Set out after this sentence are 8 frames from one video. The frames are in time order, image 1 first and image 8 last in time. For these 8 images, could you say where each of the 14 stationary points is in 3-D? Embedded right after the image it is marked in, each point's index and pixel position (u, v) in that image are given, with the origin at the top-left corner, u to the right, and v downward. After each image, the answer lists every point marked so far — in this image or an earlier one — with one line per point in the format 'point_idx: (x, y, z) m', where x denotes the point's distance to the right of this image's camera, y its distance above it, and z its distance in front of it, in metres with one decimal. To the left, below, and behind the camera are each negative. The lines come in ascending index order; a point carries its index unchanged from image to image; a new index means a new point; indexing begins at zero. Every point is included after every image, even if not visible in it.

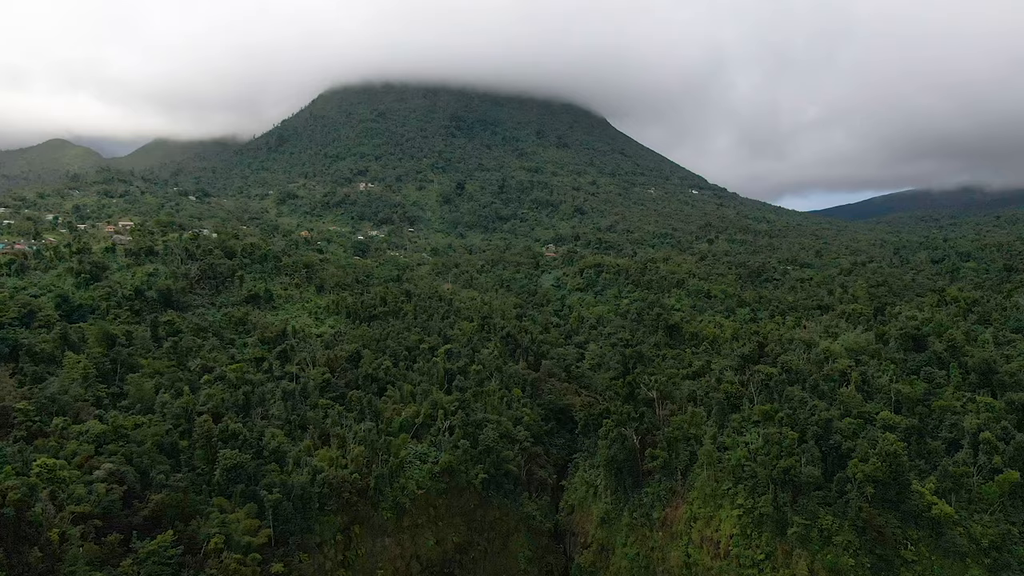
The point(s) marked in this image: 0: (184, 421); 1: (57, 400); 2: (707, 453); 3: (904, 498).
0: (-7.2, -2.9, +17.3) m
1: (-9.9, -2.4, +17.0) m
2: (+4.4, -3.8, +18.0) m
3: (+7.5, -4.0, +15.1) m
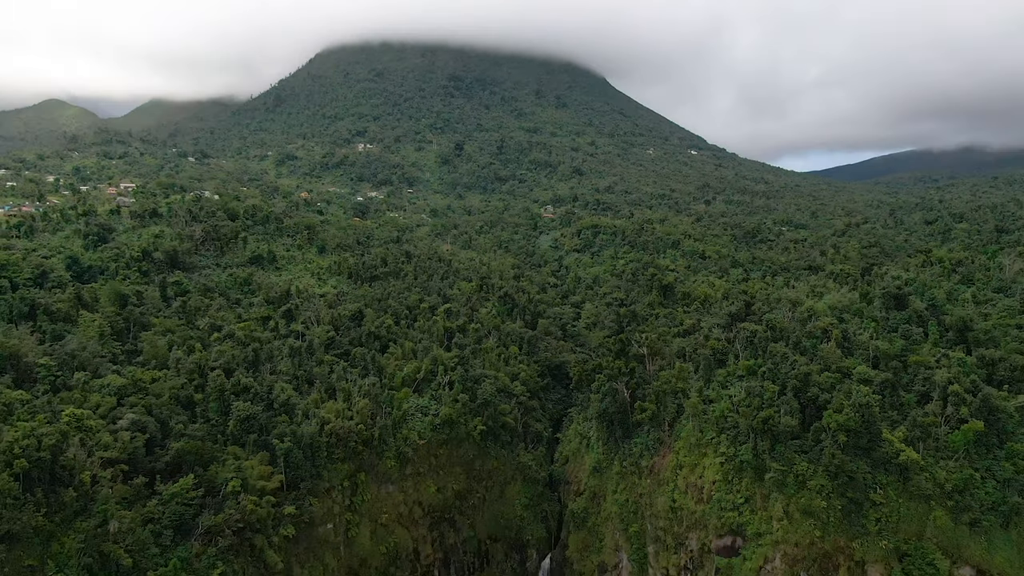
0: (-7.3, -2.0, +18.3) m
1: (-9.9, -1.5, +18.0) m
2: (+4.3, -2.8, +19.0) m
3: (+7.4, -3.2, +16.1) m
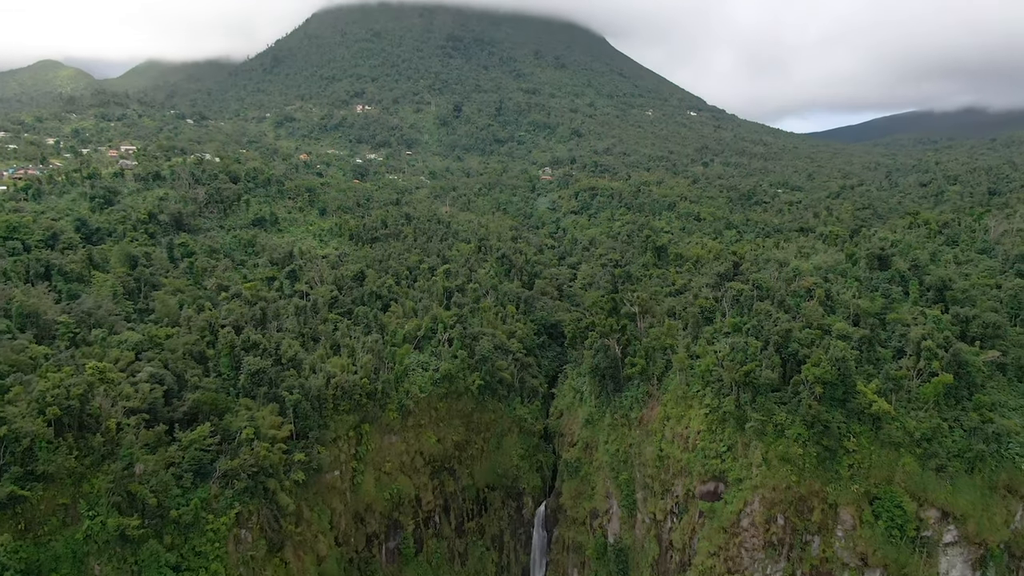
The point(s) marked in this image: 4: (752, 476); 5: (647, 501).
0: (-7.4, -1.1, +19.2) m
1: (-10.0, -0.6, +18.9) m
2: (+4.2, -1.8, +20.0) m
3: (+7.3, -2.4, +17.1) m
4: (+5.2, -4.1, +17.2) m
5: (+3.4, -5.3, +19.5) m
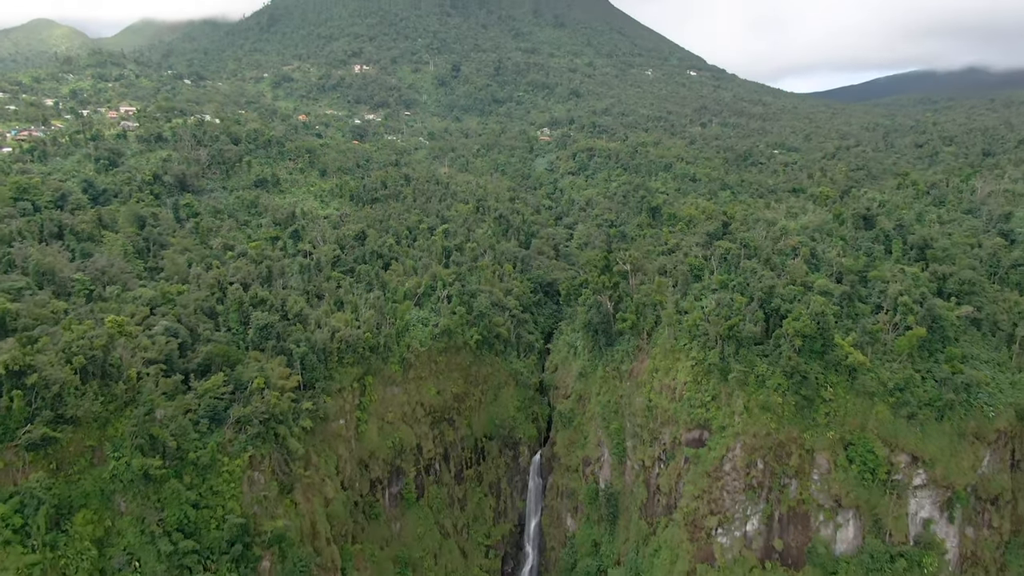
0: (-7.5, 0.0, +20.1) m
1: (-10.1, +0.4, +19.7) m
2: (+4.1, -0.7, +20.9) m
3: (+7.2, -1.4, +18.1) m
4: (+5.1, -3.1, +18.2) m
5: (+3.3, -4.2, +20.6) m
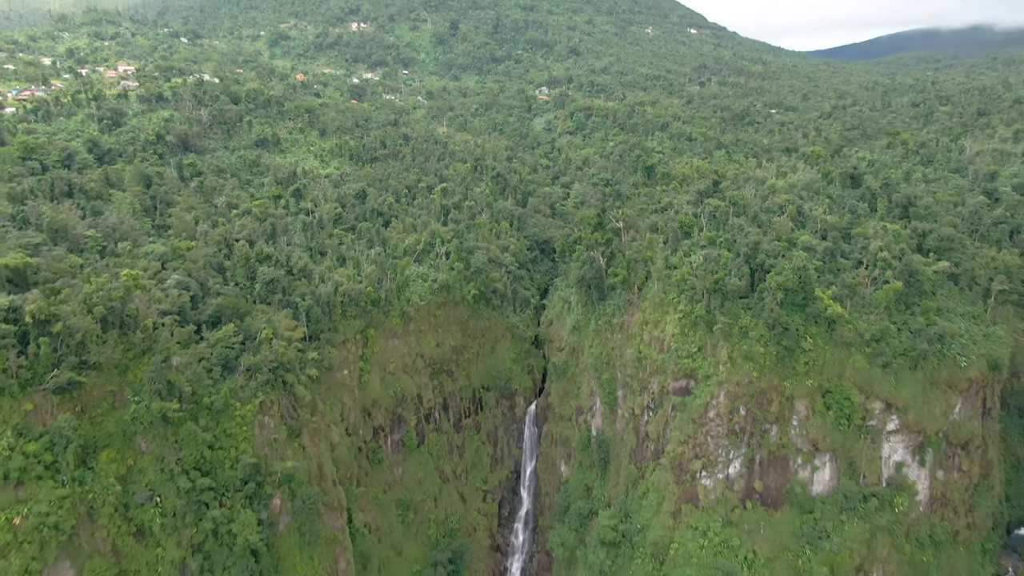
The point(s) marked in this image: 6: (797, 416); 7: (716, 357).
0: (-7.6, +1.1, +20.9) m
1: (-10.2, +1.6, +20.5) m
2: (+4.0, +0.5, +21.7) m
3: (+7.1, -0.4, +18.9) m
4: (+5.0, -2.1, +19.2) m
5: (+3.1, -3.0, +21.6) m
6: (+6.7, -3.0, +18.6) m
7: (+5.0, -1.7, +19.3) m
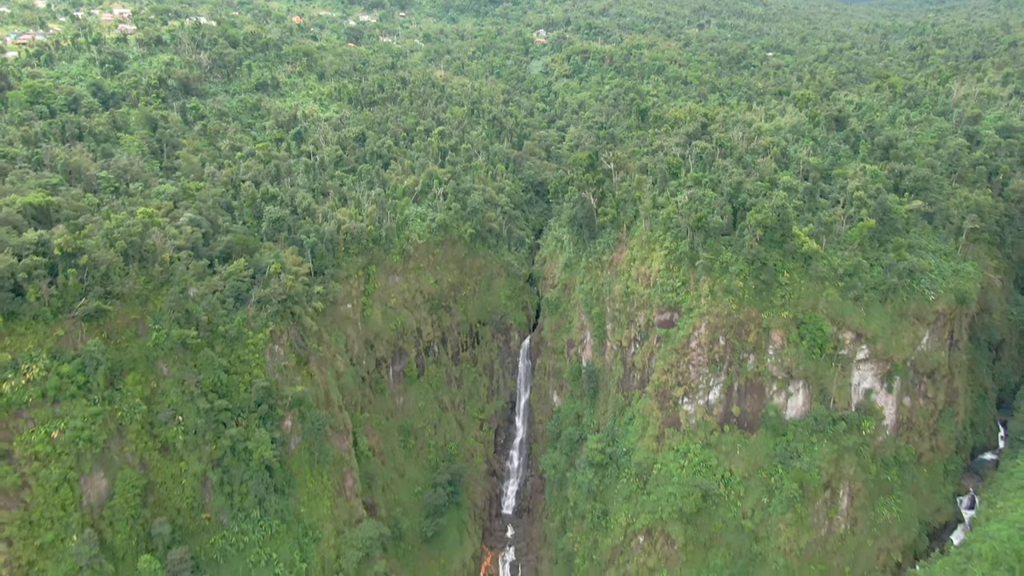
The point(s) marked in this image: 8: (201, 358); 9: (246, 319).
0: (-7.7, +2.8, +21.8) m
1: (-10.4, +3.2, +21.4) m
2: (+3.9, +2.2, +22.7) m
3: (+7.0, +1.2, +20.0) m
4: (+4.9, -0.5, +20.4) m
5: (+3.0, -1.3, +22.9) m
6: (+6.6, -1.5, +19.9) m
7: (+4.8, -0.1, +20.4) m
8: (-6.4, -1.4, +16.4) m
9: (-5.8, -0.7, +17.3) m
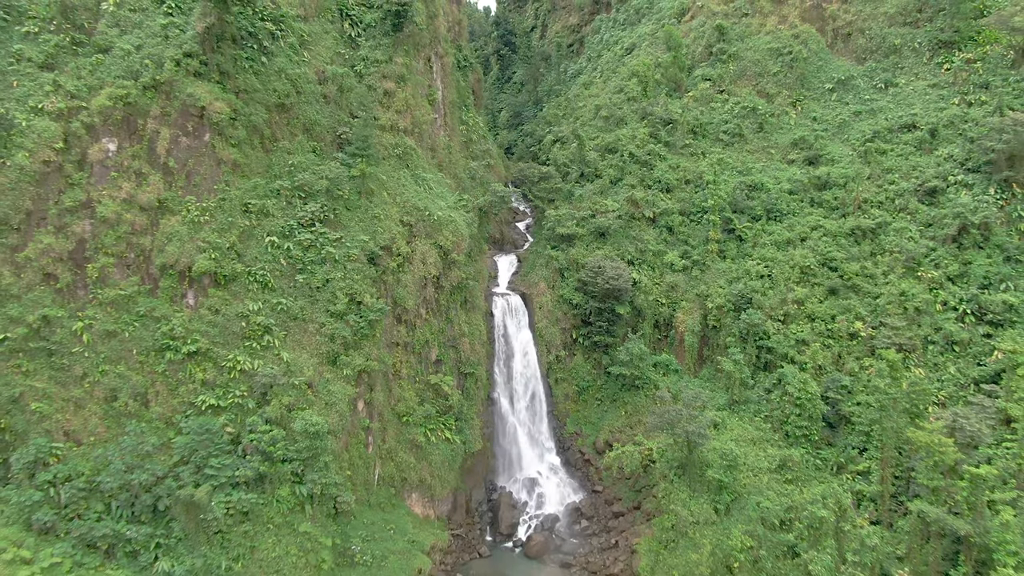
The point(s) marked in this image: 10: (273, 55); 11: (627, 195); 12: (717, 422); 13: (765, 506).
0: (-8.5, +11.7, +31.3) m
1: (-11.1, +12.1, +30.7) m
2: (+3.1, +11.1, +32.4) m
3: (+6.2, +9.3, +30.2) m
4: (+4.0, +7.9, +31.0) m
5: (+2.1, +7.8, +33.6) m
6: (+5.7, +6.7, +30.8) m
7: (+4.0, +8.3, +30.9) m
8: (-7.3, +6.1, +27.3) m
9: (-6.7, +7.1, +28.0) m
10: (-4.9, +4.8, +16.2) m
11: (+2.9, +2.3, +20.0) m
12: (+3.9, -2.6, +15.1) m
13: (+4.0, -3.5, +12.6) m
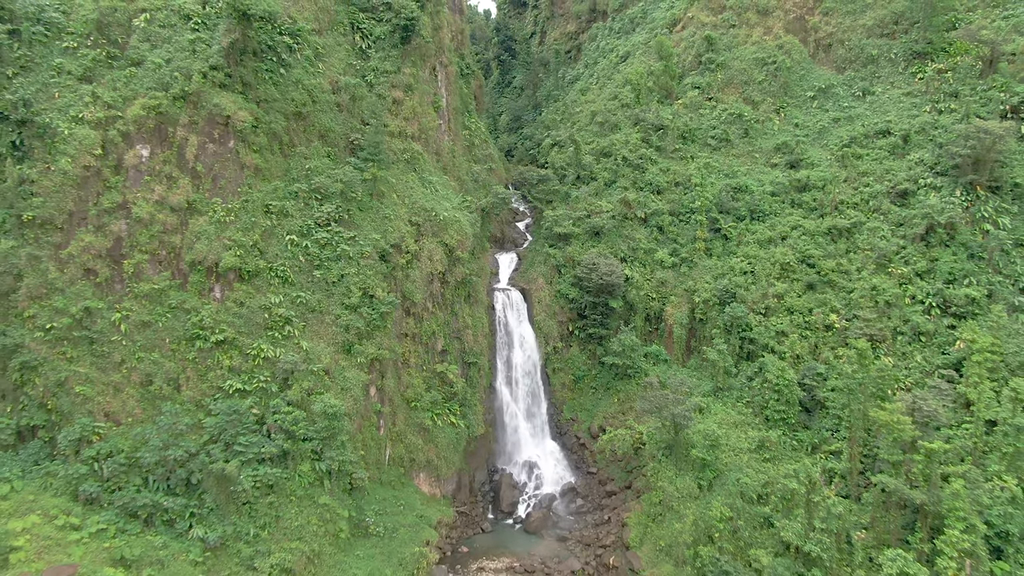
0: (-8.5, +11.9, +32.5) m
1: (-11.1, +12.2, +31.9) m
2: (+3.1, +11.2, +33.6) m
3: (+6.2, +9.4, +31.4) m
4: (+4.0, +8.0, +32.2) m
5: (+2.1, +7.9, +34.7) m
6: (+5.7, +6.8, +32.0) m
7: (+4.0, +8.4, +32.1) m
8: (-7.3, +6.2, +28.4) m
9: (-6.7, +7.2, +29.1) m
10: (-4.9, +4.9, +17.4) m
11: (+2.9, +2.4, +21.2) m
12: (+3.9, -2.5, +16.3) m
13: (+4.0, -3.4, +13.8) m
